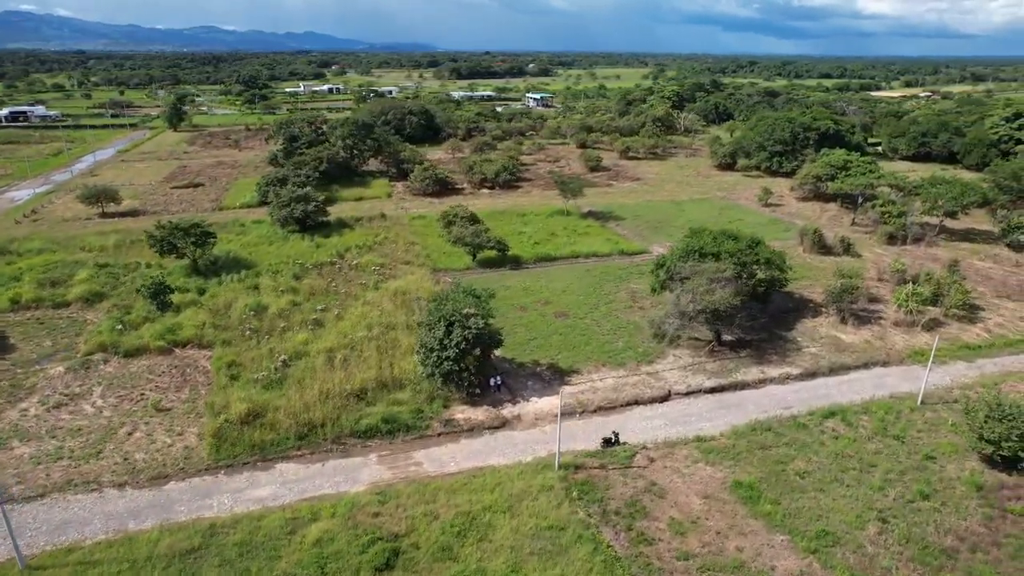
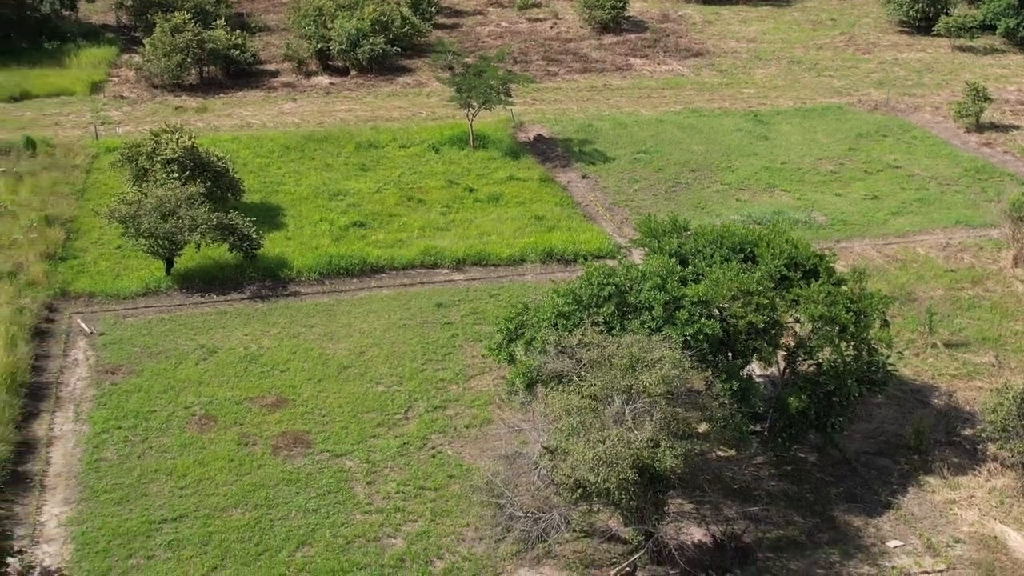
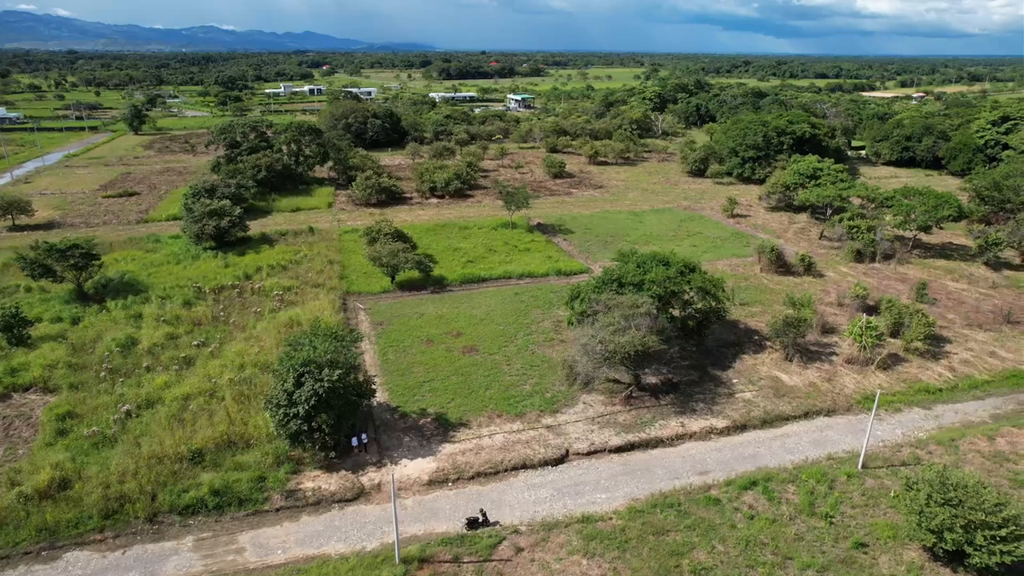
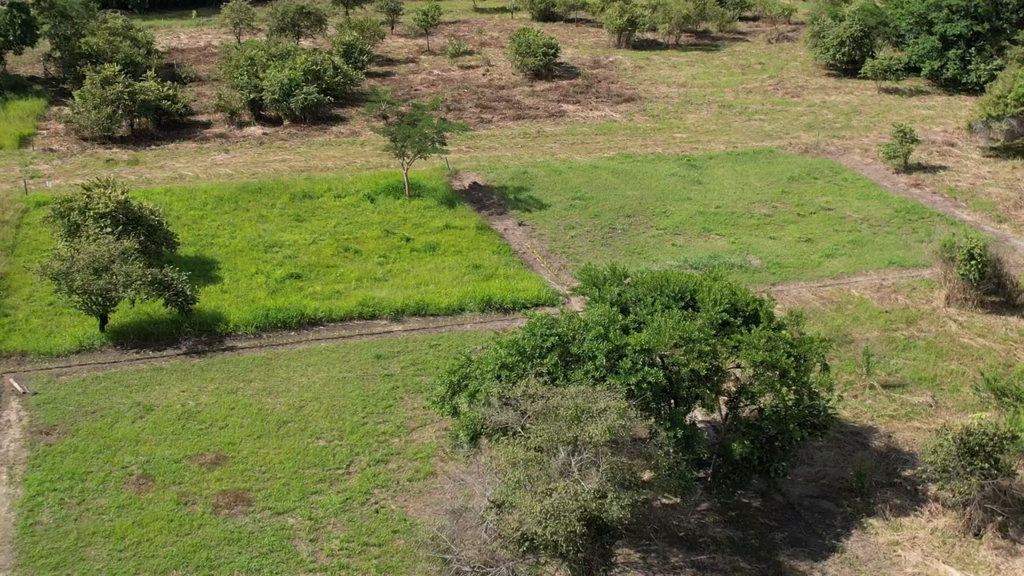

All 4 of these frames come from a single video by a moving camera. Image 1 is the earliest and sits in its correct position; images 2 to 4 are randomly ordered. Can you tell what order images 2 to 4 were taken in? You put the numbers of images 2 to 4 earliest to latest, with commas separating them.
3, 4, 2
